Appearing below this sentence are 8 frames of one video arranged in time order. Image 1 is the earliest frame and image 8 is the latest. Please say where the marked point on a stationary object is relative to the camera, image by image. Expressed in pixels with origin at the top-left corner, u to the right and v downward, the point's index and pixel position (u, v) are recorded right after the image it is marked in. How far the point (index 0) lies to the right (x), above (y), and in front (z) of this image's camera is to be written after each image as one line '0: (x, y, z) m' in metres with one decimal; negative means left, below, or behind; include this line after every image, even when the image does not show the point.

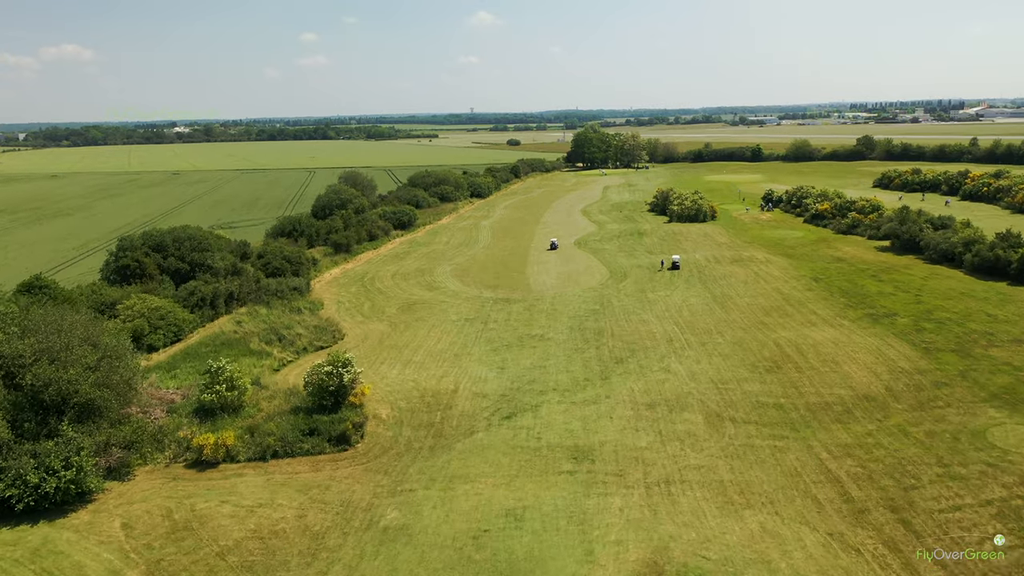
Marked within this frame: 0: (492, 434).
0: (-0.5, -3.3, +18.5) m
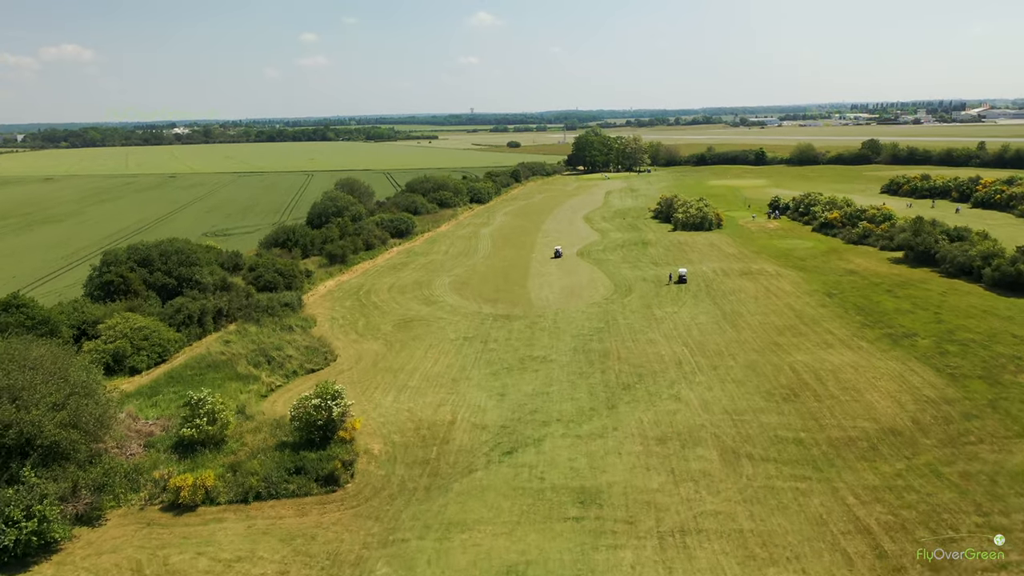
0: (-0.4, -3.9, +17.2) m
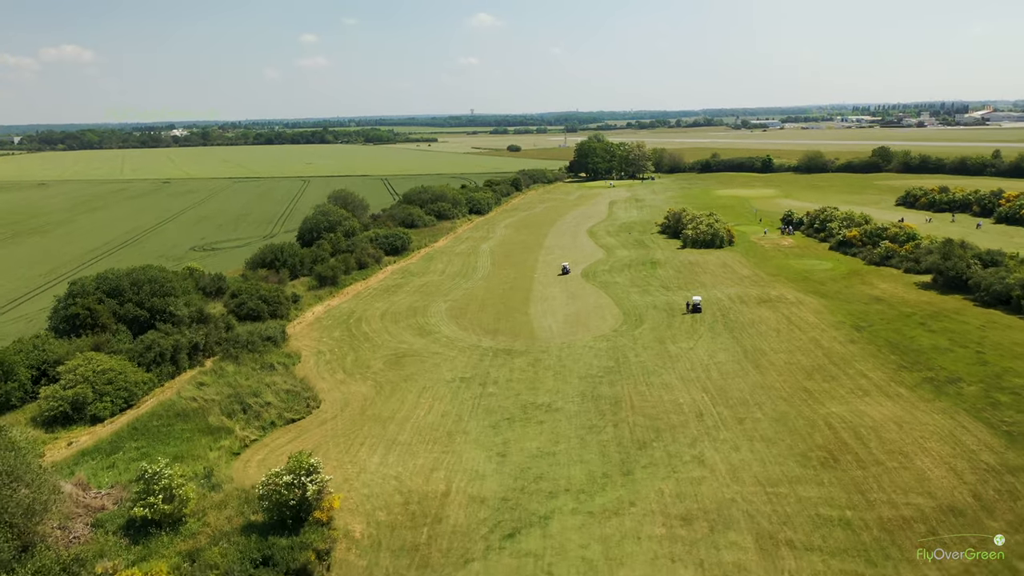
0: (-0.4, -5.0, +14.8) m
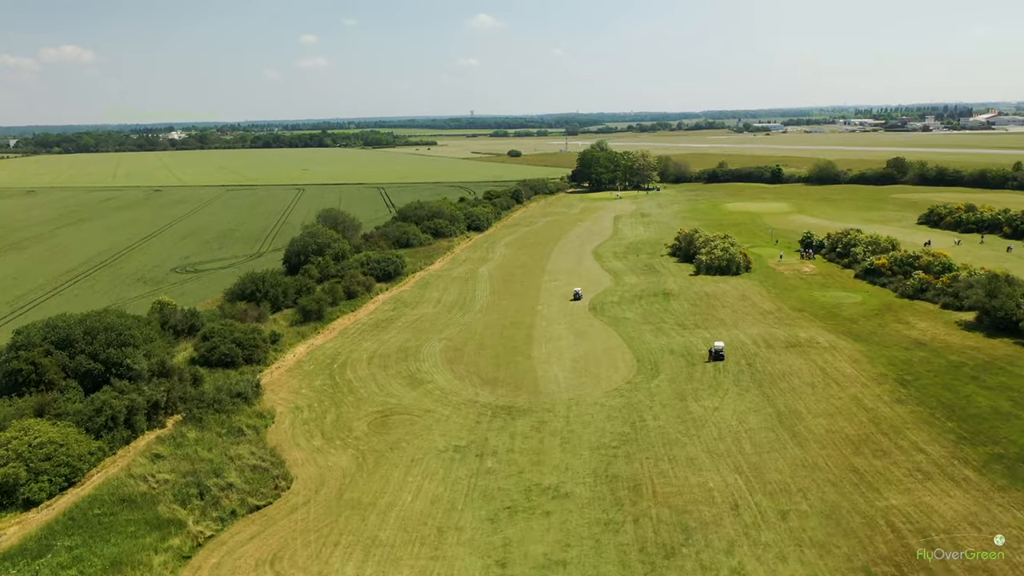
0: (-0.3, -6.5, +11.6) m
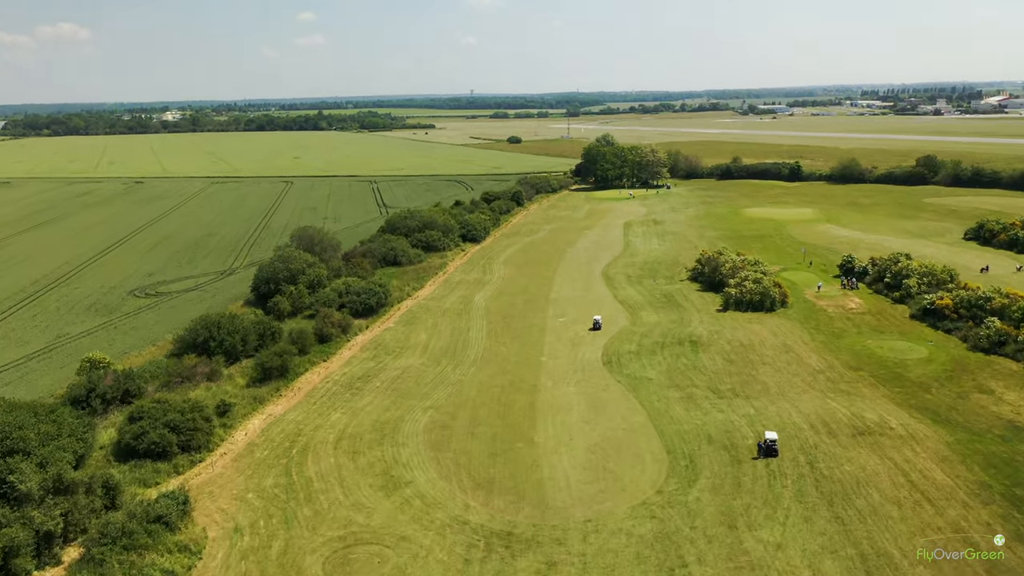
0: (-0.4, -9.1, +6.0) m
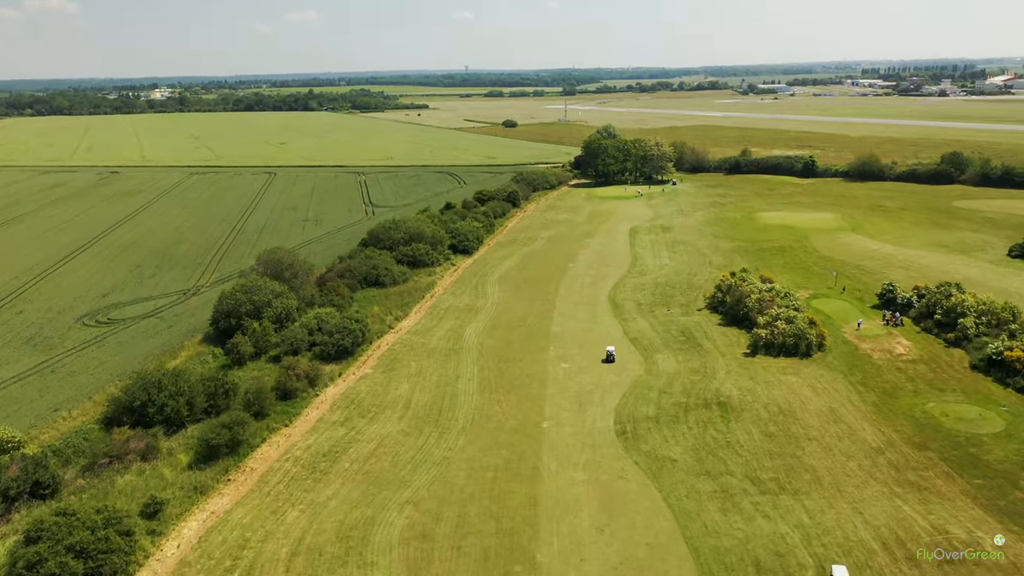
0: (-0.3, -11.6, +1.2) m
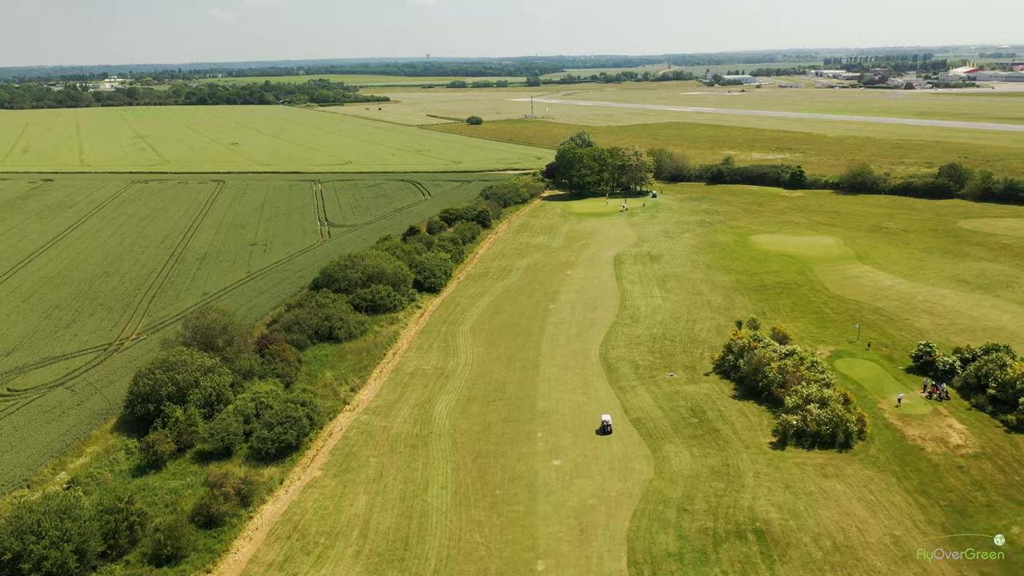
0: (+0.5, -14.8, -4.5) m
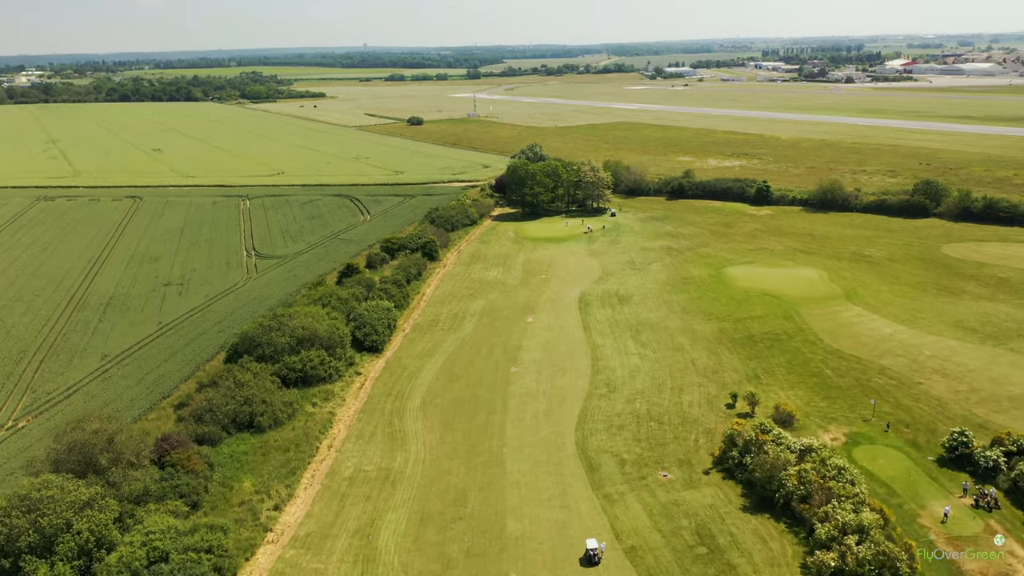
0: (+2.1, -18.2, -10.2) m
